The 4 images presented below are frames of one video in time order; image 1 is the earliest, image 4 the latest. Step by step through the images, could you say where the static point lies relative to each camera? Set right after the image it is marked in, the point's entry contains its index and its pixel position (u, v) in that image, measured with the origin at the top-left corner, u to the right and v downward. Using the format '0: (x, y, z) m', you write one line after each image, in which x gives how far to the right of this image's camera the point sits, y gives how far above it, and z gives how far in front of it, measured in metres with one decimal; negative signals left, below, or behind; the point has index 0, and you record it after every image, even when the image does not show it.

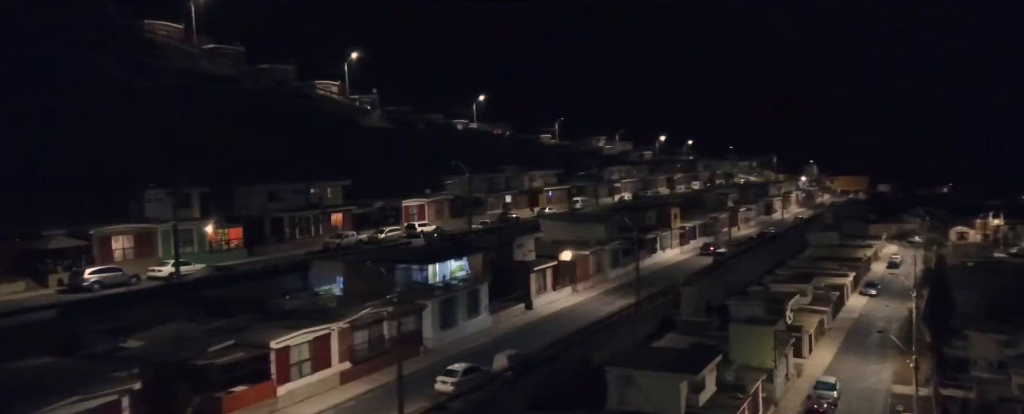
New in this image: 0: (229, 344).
0: (-3.3, -1.6, +10.6) m
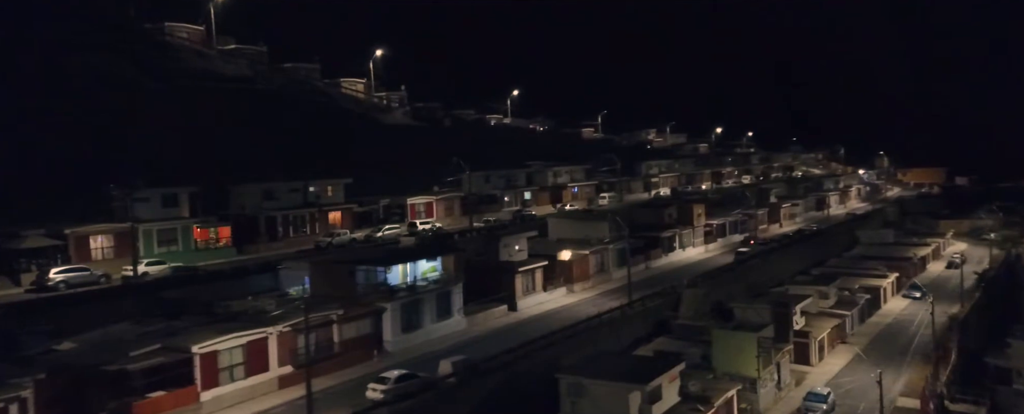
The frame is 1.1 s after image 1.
0: (-4.2, -1.7, +10.9) m
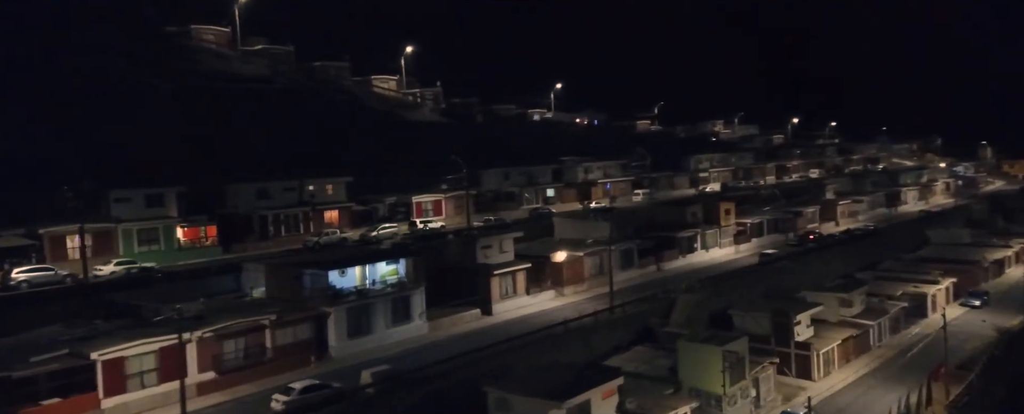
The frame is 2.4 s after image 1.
0: (-5.5, -1.8, +11.4) m
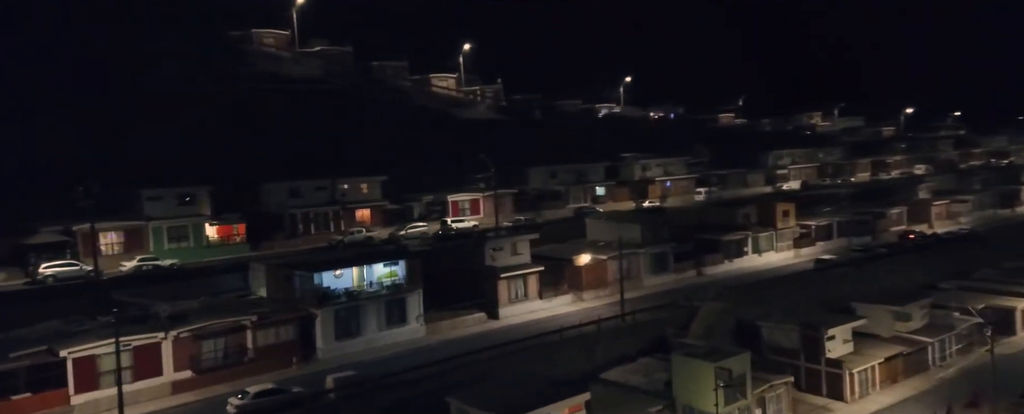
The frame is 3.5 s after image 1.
0: (-6.2, -1.9, +12.2) m
